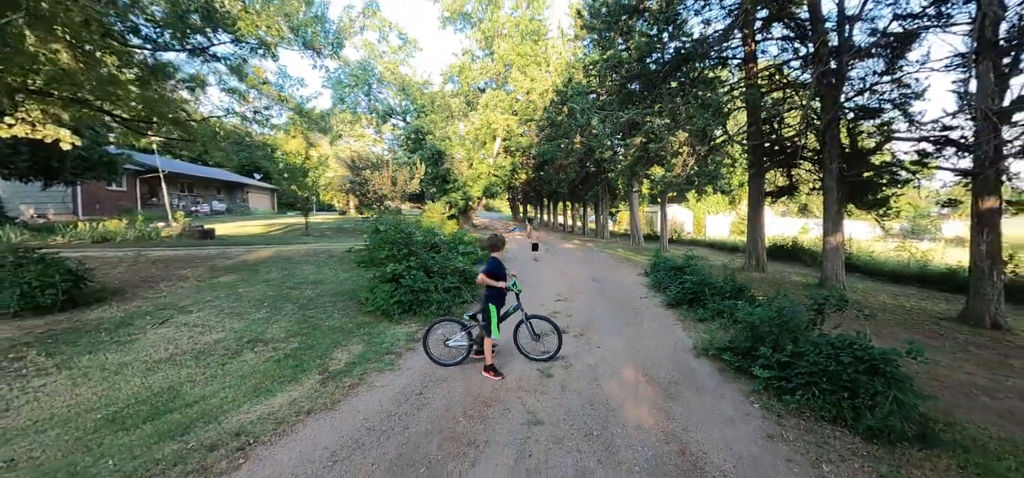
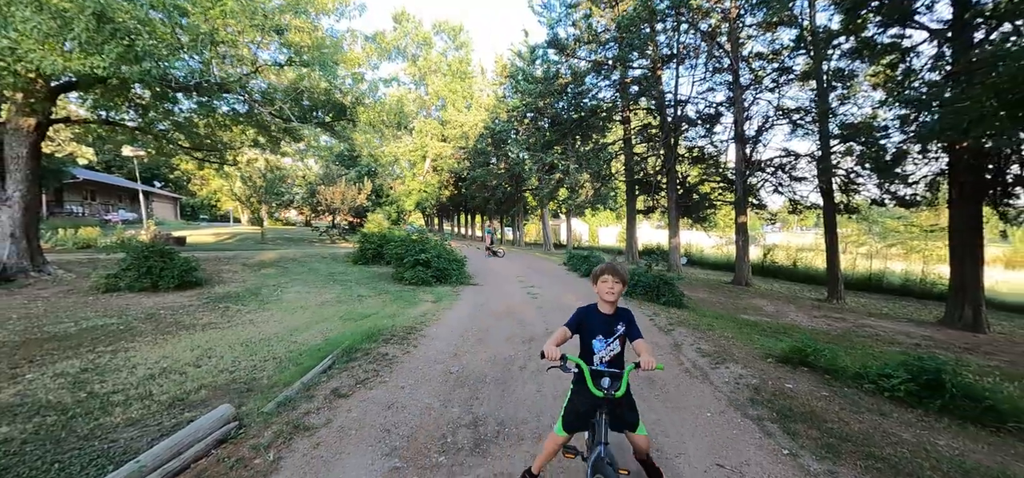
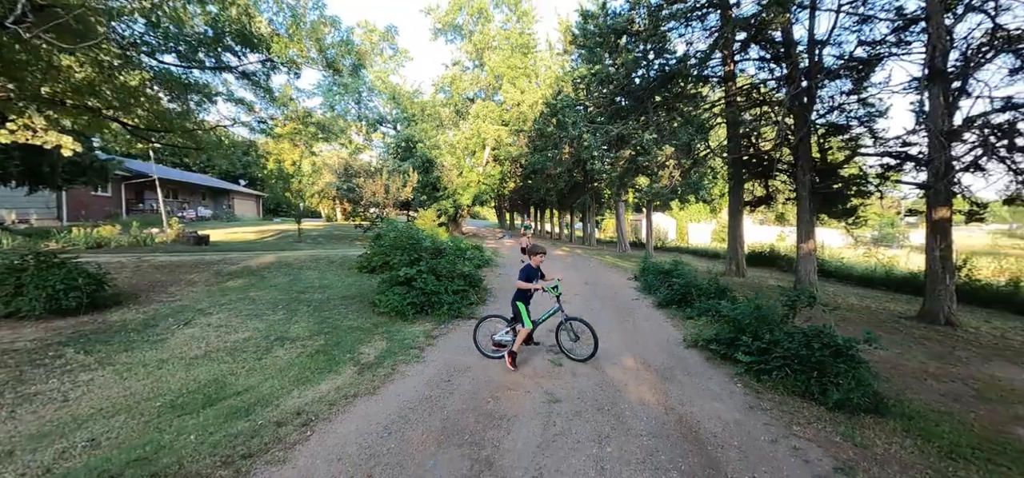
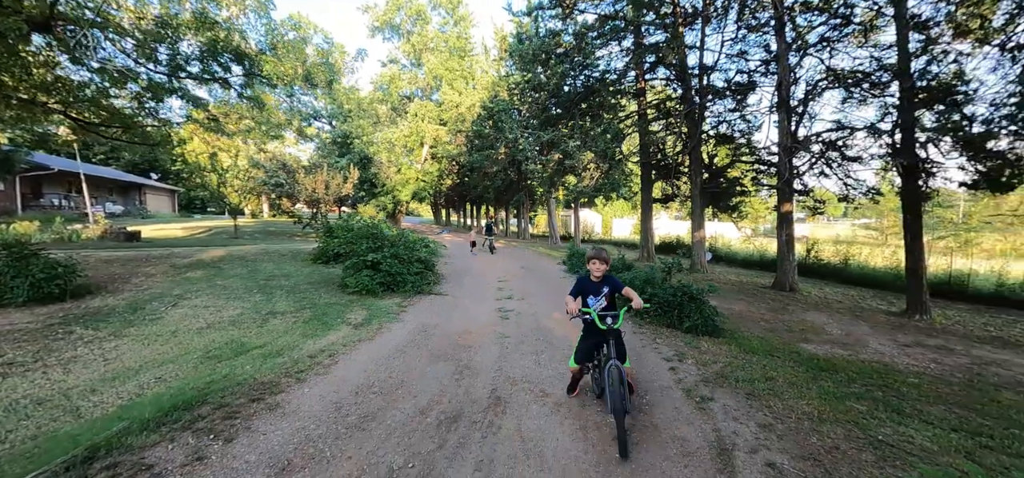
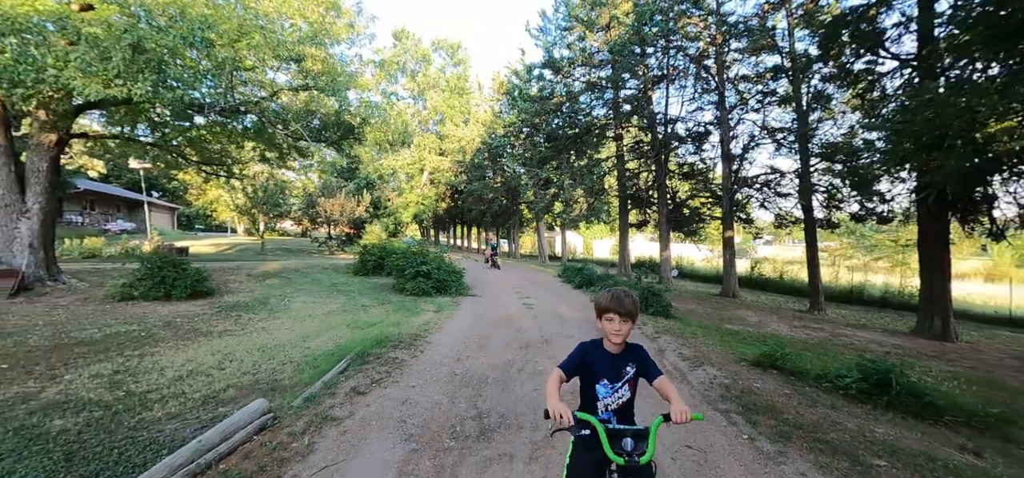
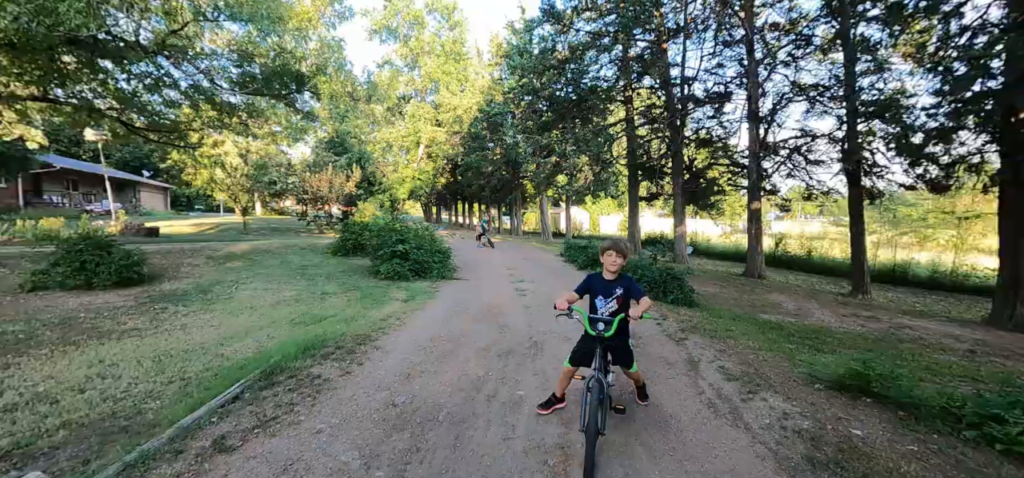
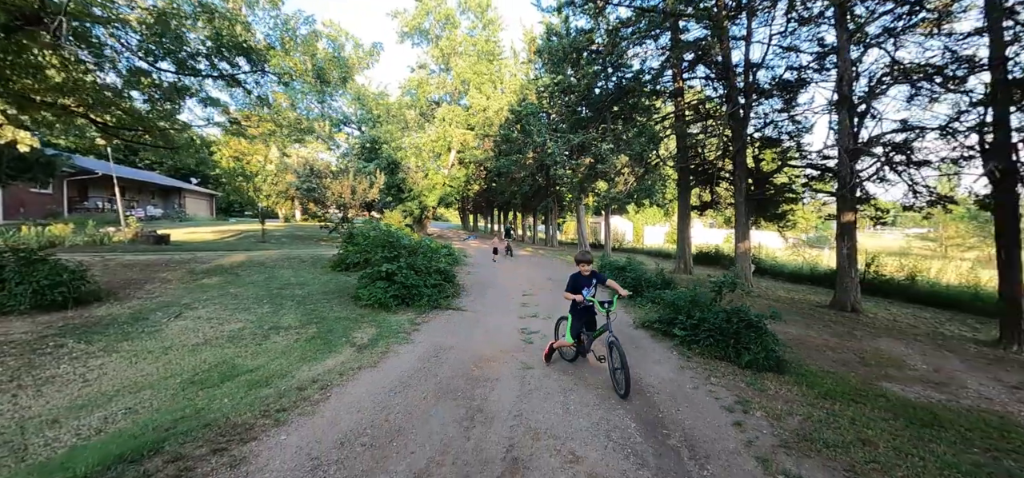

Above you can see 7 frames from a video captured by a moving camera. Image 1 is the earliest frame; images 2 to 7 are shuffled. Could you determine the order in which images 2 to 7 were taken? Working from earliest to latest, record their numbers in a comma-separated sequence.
3, 7, 4, 6, 2, 5
